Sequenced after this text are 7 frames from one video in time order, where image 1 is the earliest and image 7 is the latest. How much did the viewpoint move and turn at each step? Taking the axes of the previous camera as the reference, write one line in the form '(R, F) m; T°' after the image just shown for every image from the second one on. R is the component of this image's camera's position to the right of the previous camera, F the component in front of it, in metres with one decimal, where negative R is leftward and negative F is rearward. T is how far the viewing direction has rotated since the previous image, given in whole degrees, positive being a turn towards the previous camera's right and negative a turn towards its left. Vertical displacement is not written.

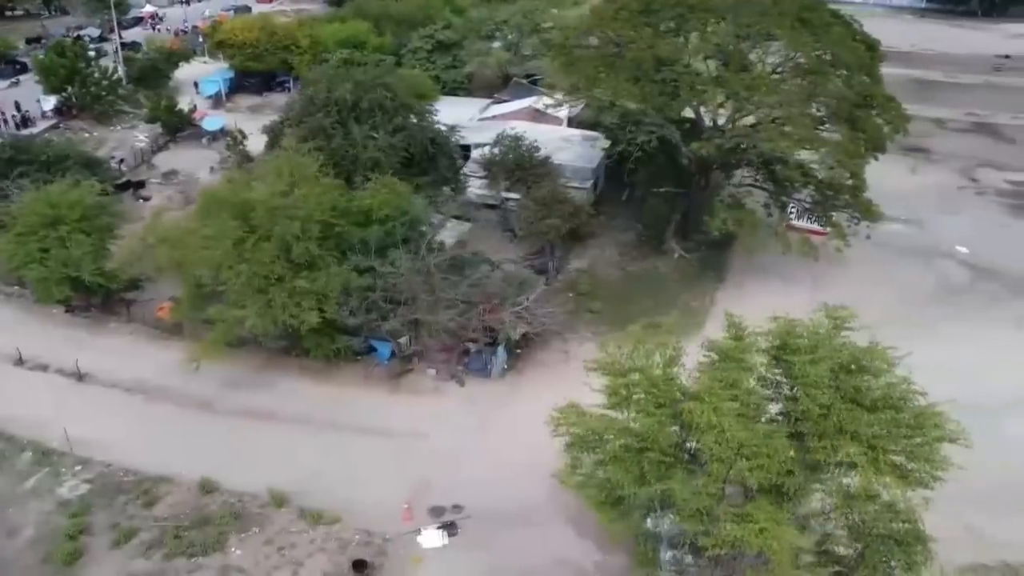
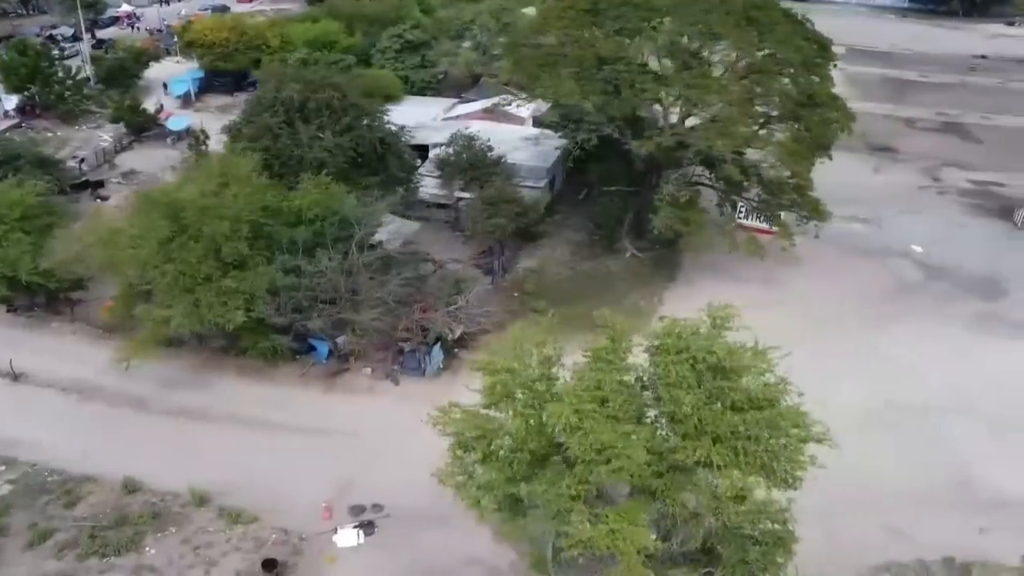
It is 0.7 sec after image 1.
(+1.0, 0.0) m; 0°
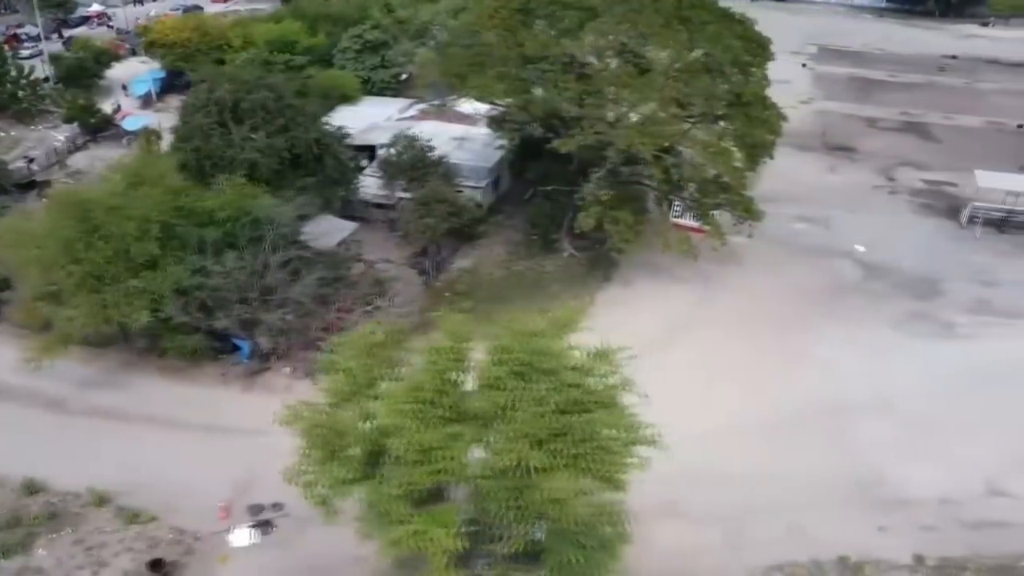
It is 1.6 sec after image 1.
(+1.3, 0.0) m; 0°
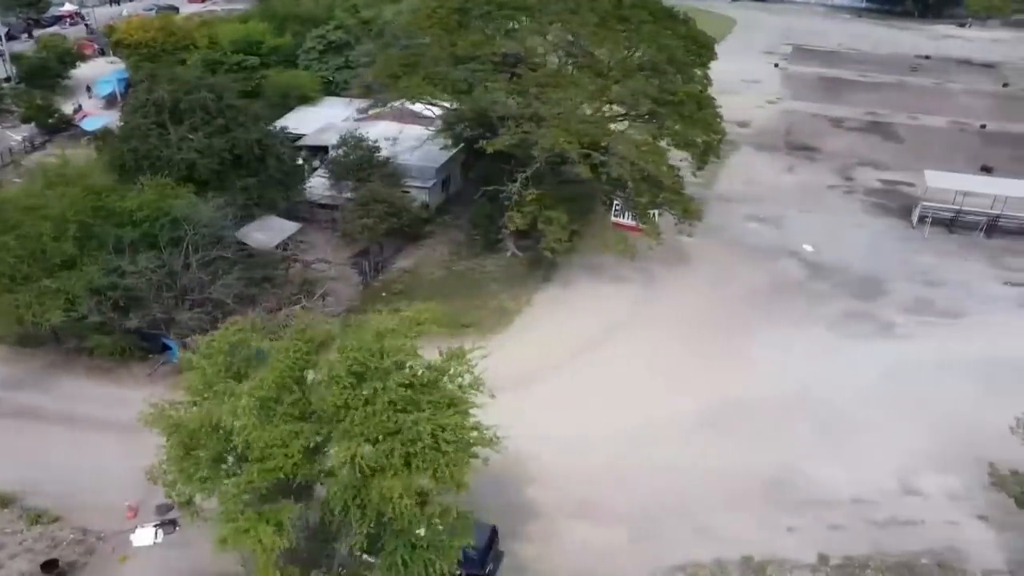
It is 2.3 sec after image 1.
(+1.2, 0.0) m; 0°
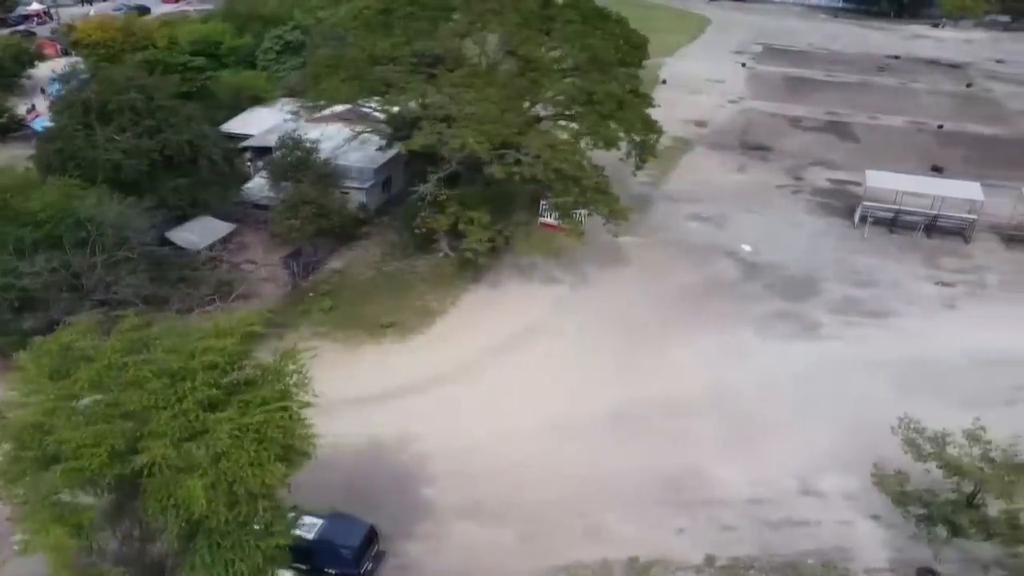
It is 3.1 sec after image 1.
(+1.4, 0.0) m; 0°
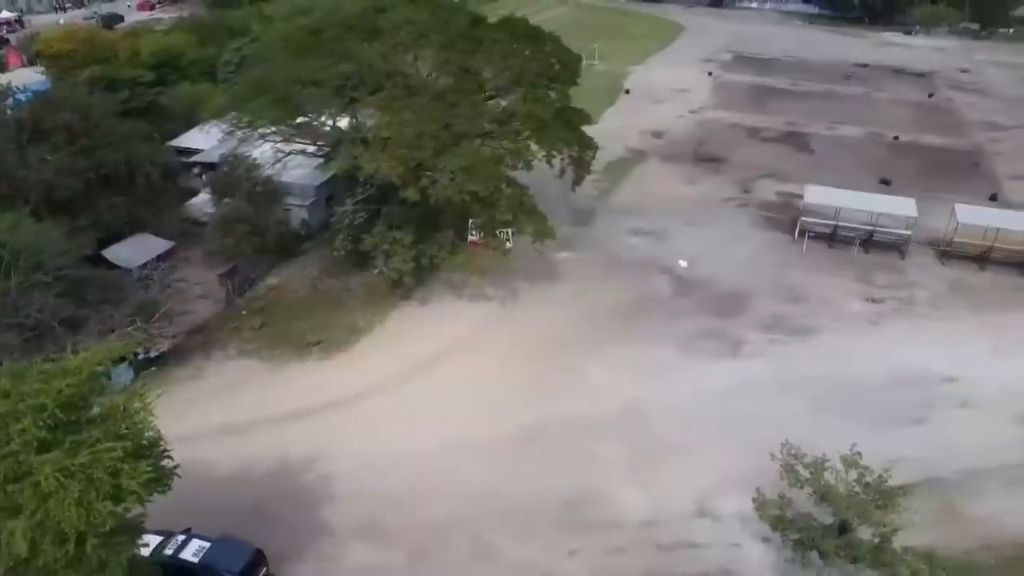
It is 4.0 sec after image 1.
(+1.4, -0.3) m; 0°
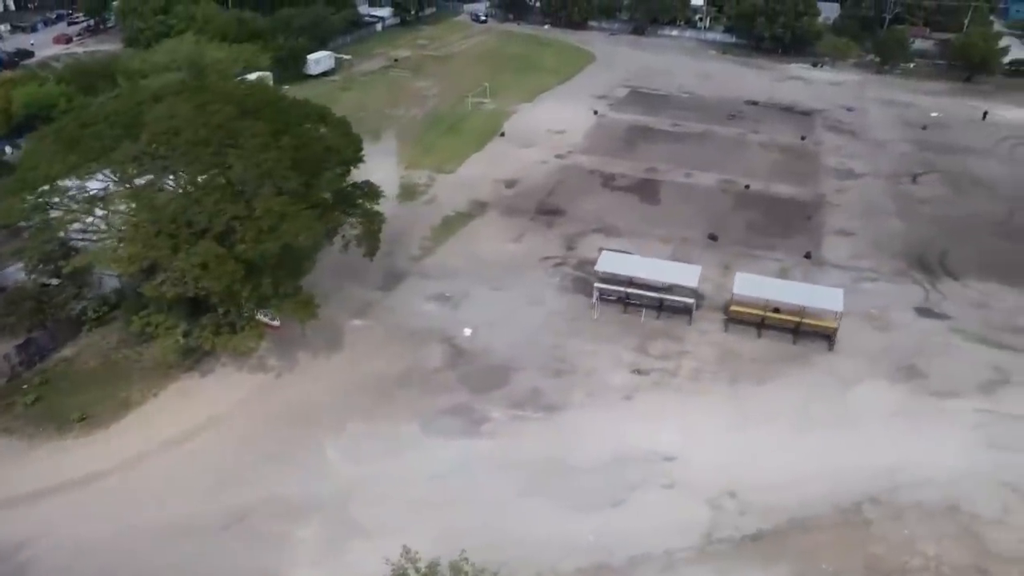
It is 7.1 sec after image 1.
(+4.9, -1.2) m; 0°
